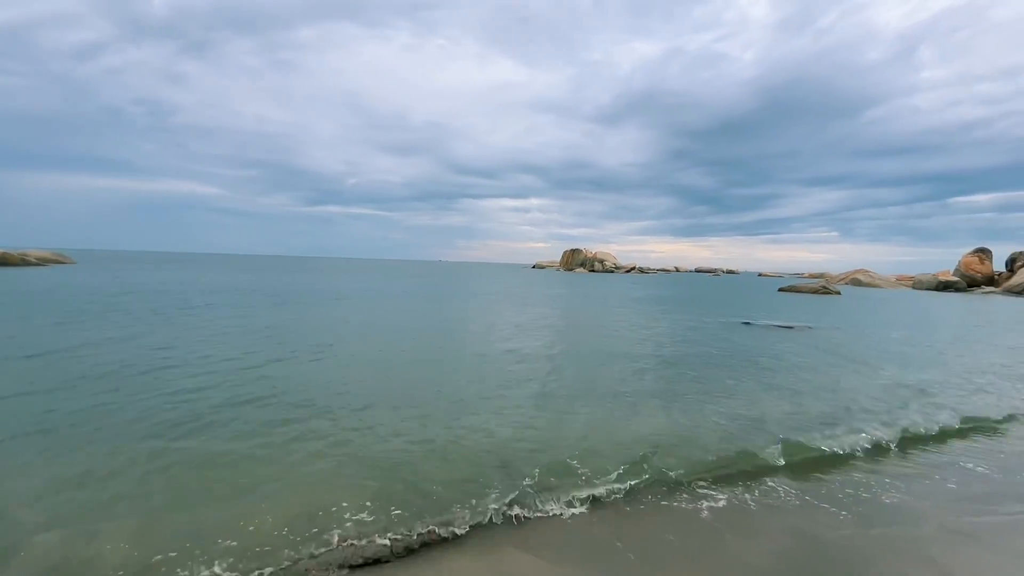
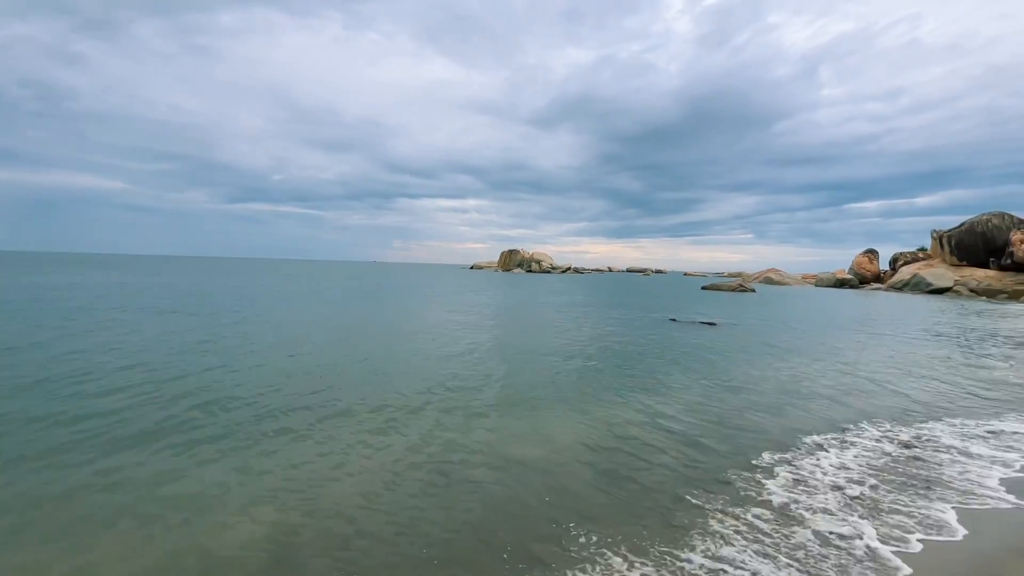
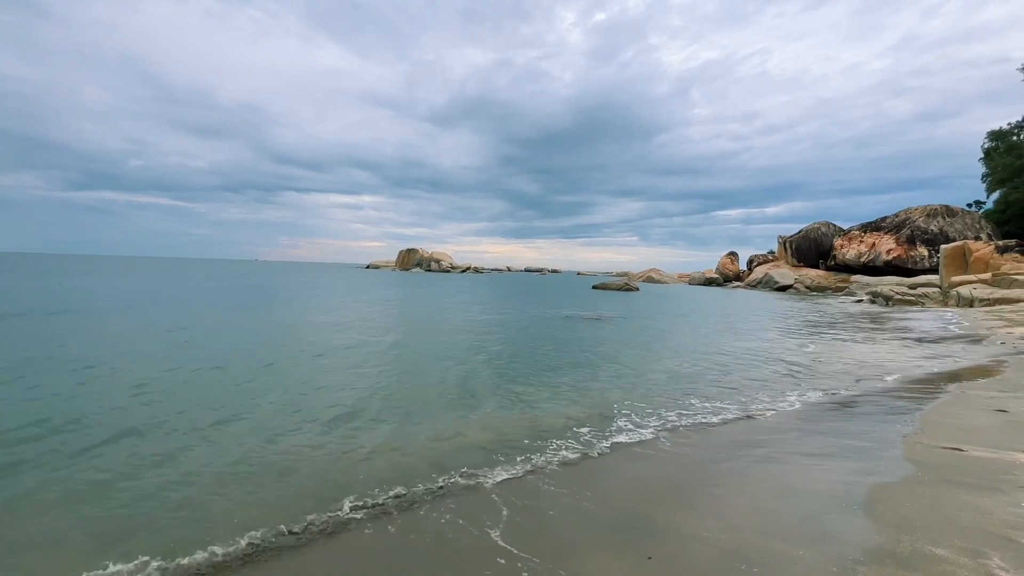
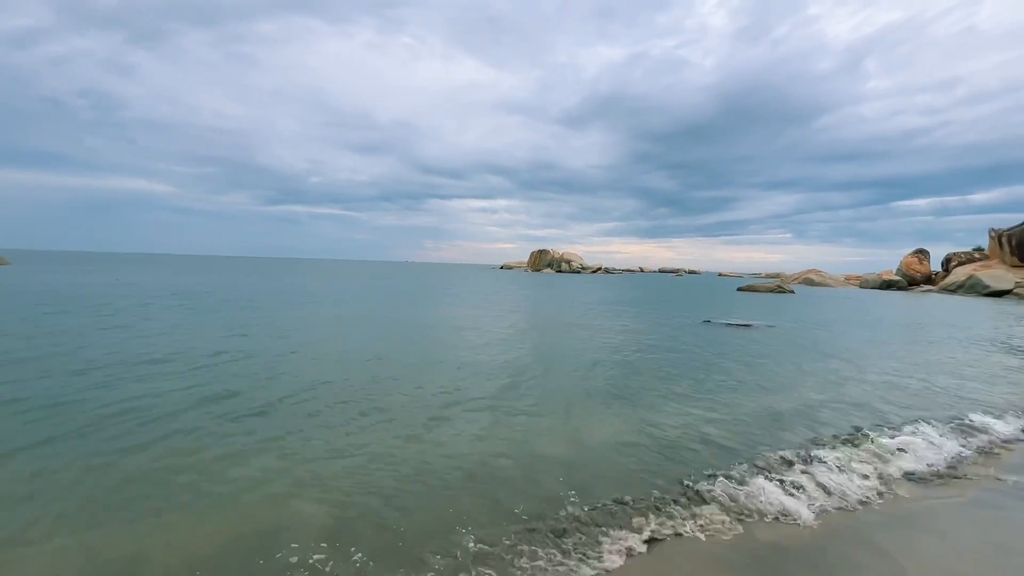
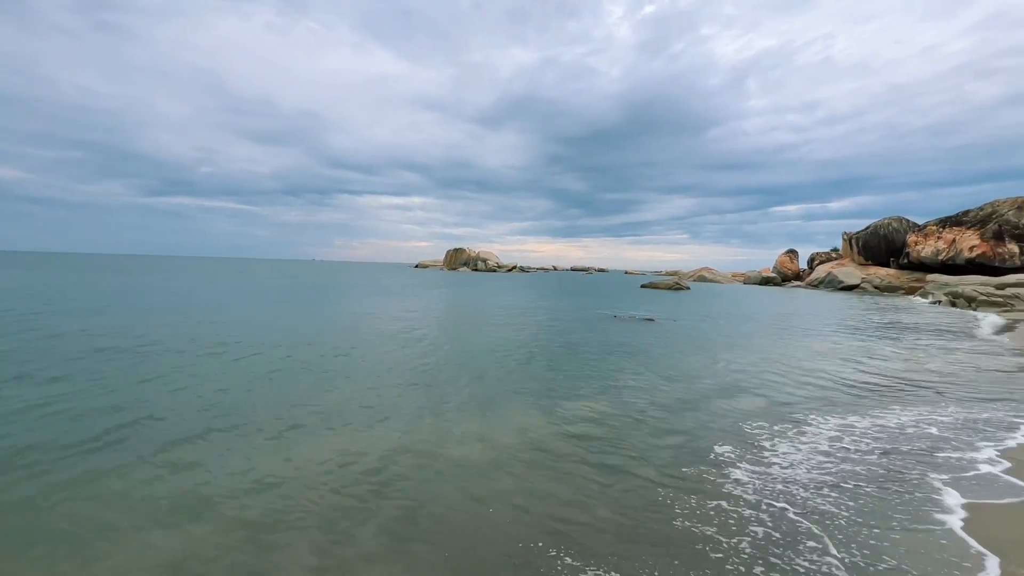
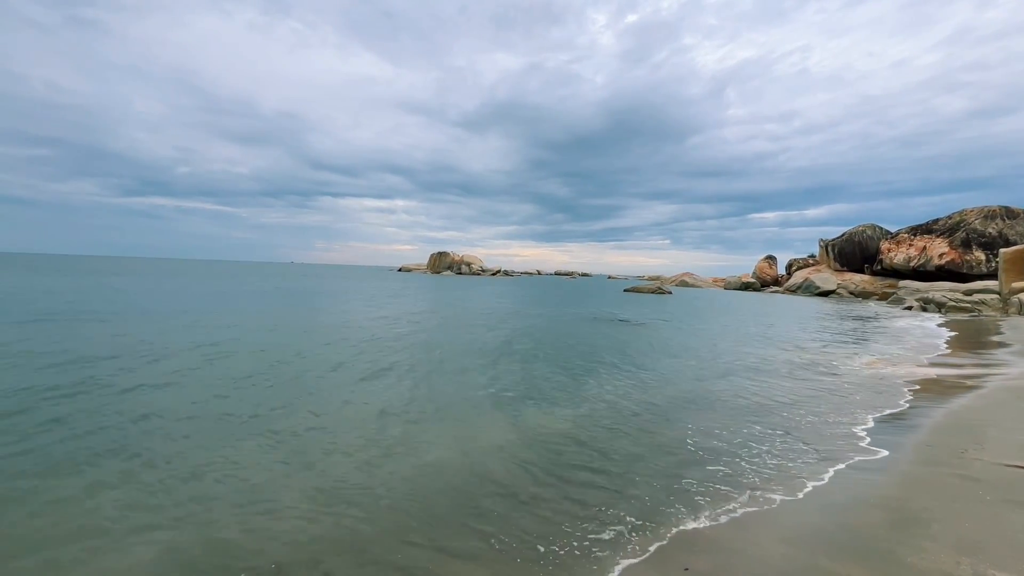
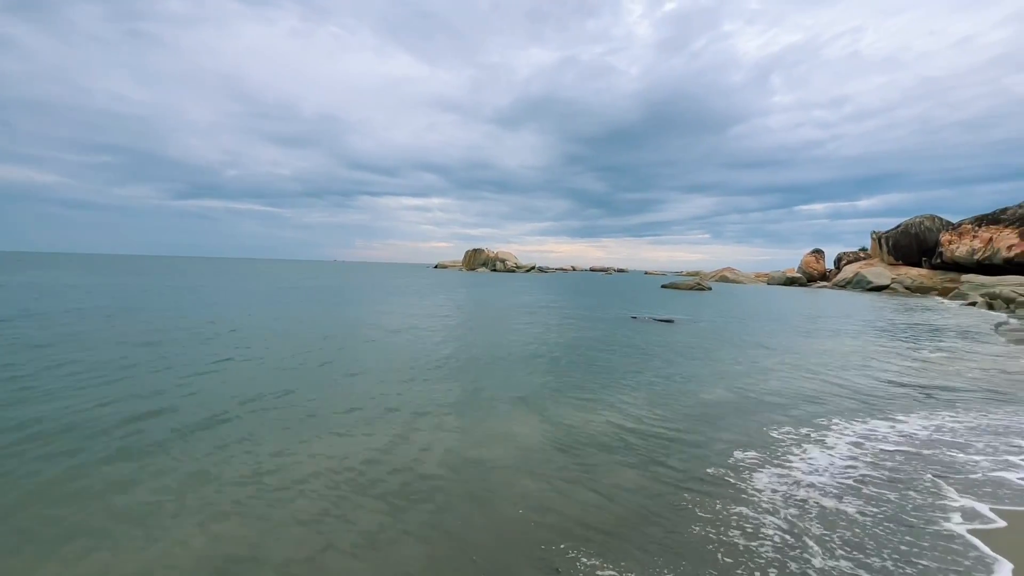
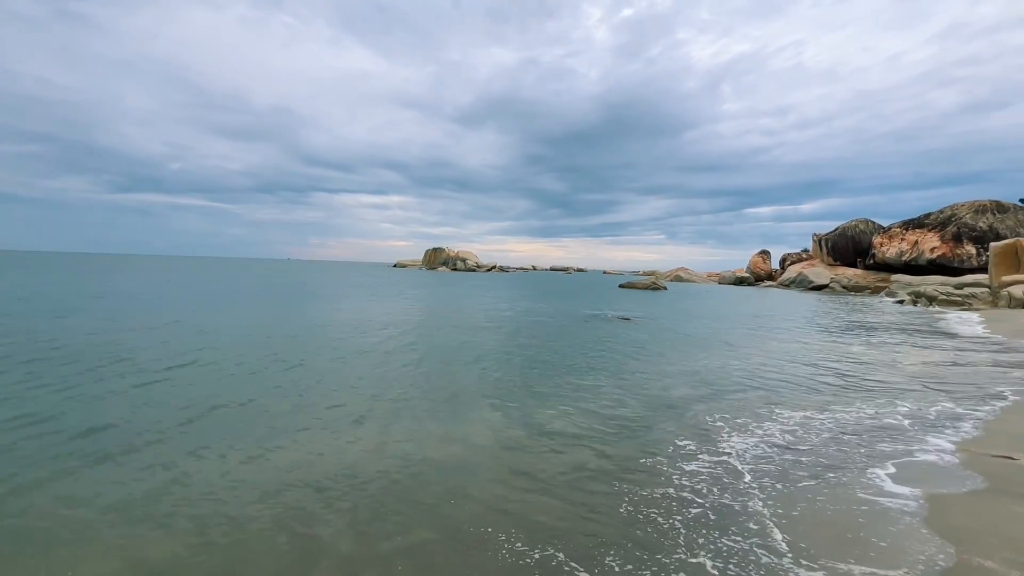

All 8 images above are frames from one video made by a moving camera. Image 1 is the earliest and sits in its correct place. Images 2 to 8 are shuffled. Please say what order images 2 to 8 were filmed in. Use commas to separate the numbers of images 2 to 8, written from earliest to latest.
4, 2, 7, 5, 8, 3, 6
